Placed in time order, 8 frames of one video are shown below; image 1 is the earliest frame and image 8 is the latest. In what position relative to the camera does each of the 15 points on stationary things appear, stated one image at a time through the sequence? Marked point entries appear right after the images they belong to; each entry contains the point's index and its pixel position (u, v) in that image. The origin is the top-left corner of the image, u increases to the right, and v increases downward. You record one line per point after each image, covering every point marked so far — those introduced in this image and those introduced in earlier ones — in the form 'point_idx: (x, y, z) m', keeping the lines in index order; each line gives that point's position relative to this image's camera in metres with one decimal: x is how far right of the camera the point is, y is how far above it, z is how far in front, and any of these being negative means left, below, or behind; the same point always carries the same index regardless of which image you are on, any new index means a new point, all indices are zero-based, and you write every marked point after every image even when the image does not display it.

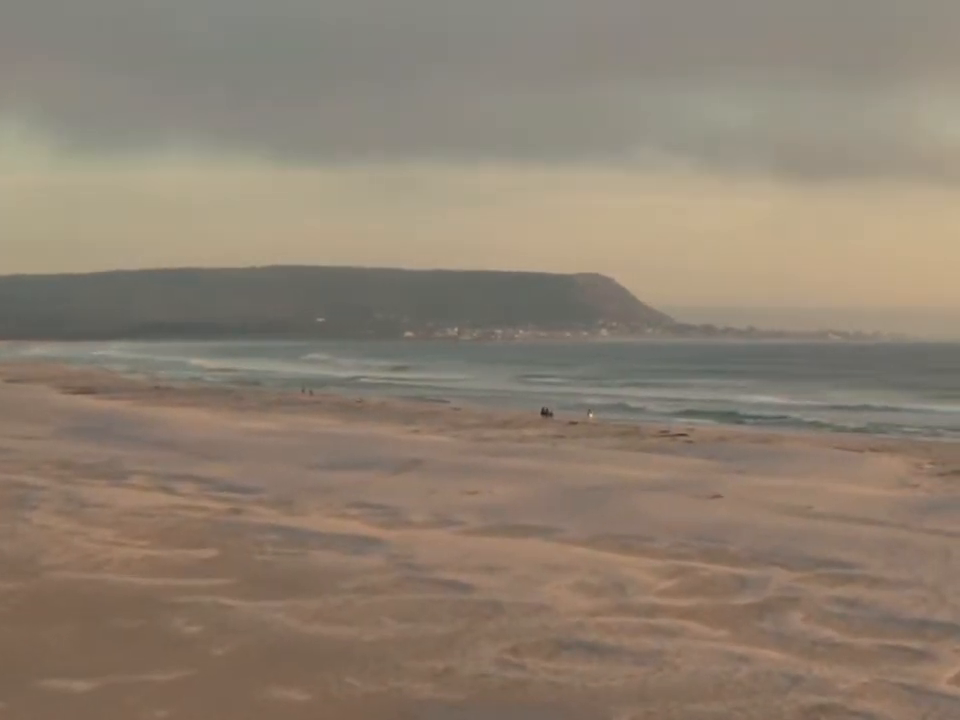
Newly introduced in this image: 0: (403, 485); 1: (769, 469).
0: (-1.1, -1.7, +14.3) m
1: (+3.3, -1.3, +12.5) m
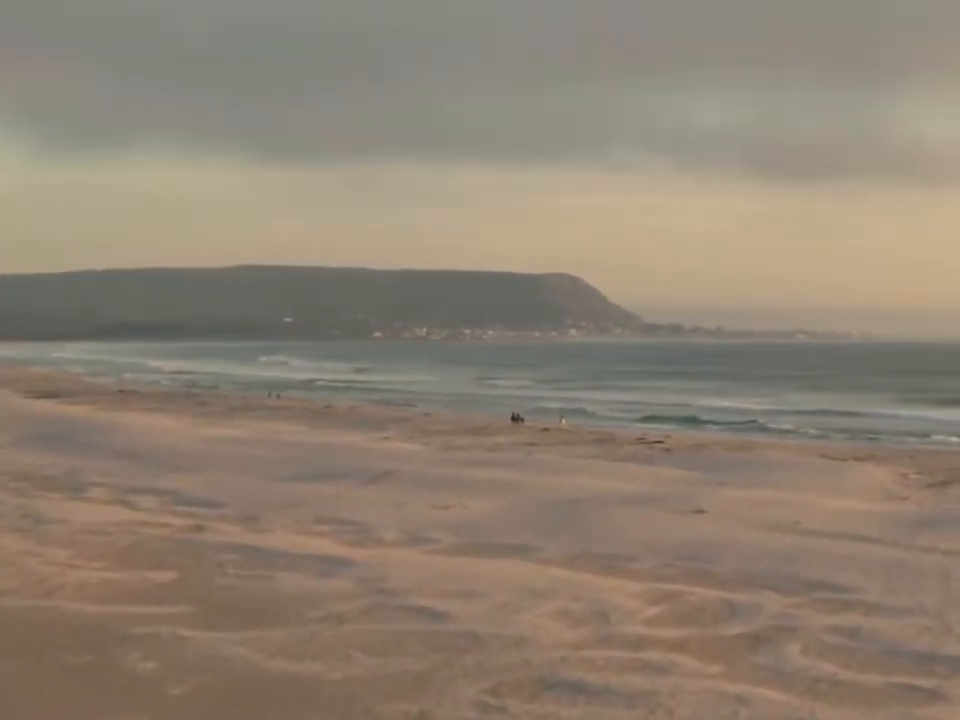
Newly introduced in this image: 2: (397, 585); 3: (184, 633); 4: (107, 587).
0: (-1.4, -1.8, +13.8) m
1: (+3.0, -1.4, +12.1) m
2: (-0.7, -1.9, +8.8) m
3: (-2.3, -2.1, +8.1) m
4: (-3.6, -2.2, +10.1) m
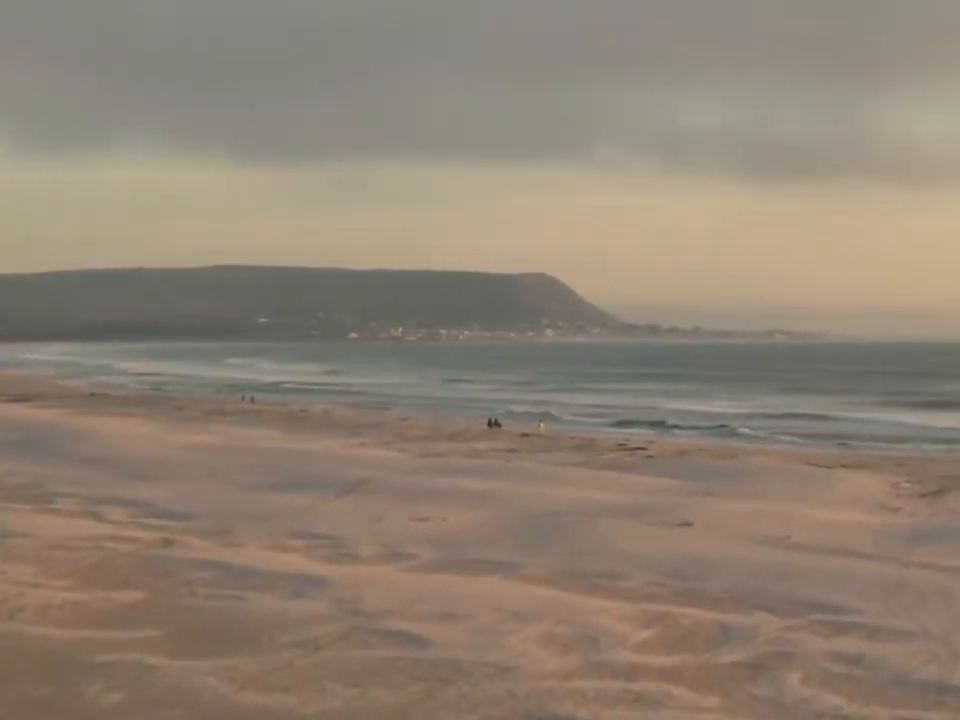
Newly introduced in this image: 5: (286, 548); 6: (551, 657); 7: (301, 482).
0: (-1.7, -1.9, +13.4) m
1: (+2.8, -1.5, +11.8) m
2: (-0.9, -2.0, +8.5) m
3: (-2.5, -2.2, +7.7) m
4: (-3.8, -2.3, +9.7) m
5: (-2.1, -2.1, +11.6) m
6: (+0.5, -1.9, +6.7) m
7: (-2.9, -2.0, +16.8) m
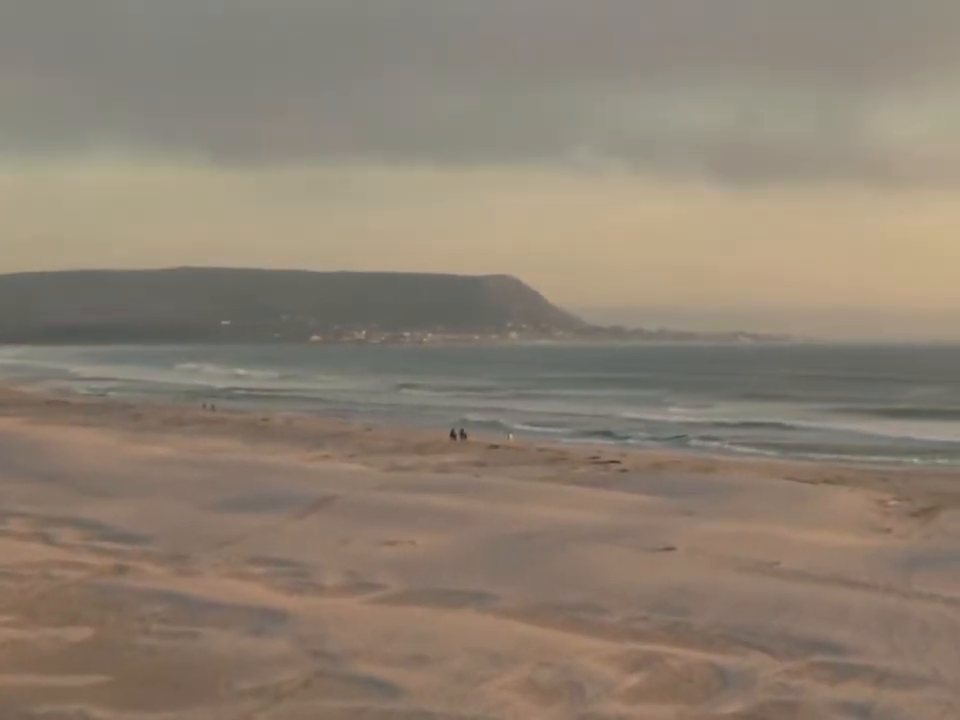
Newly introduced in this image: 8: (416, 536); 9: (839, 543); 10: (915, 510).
0: (-2.1, -2.1, +12.8) m
1: (+2.4, -1.6, +11.3) m
2: (-1.1, -2.2, +7.9) m
3: (-2.6, -2.4, +7.1) m
4: (-4.0, -2.5, +9.0) m
5: (-2.5, -2.3, +10.9) m
6: (+0.3, -2.1, +6.1) m
7: (-3.4, -2.2, +16.1) m
8: (-0.7, -2.0, +11.6) m
9: (+3.1, -1.6, +9.0) m
10: (+4.2, -1.4, +10.0) m
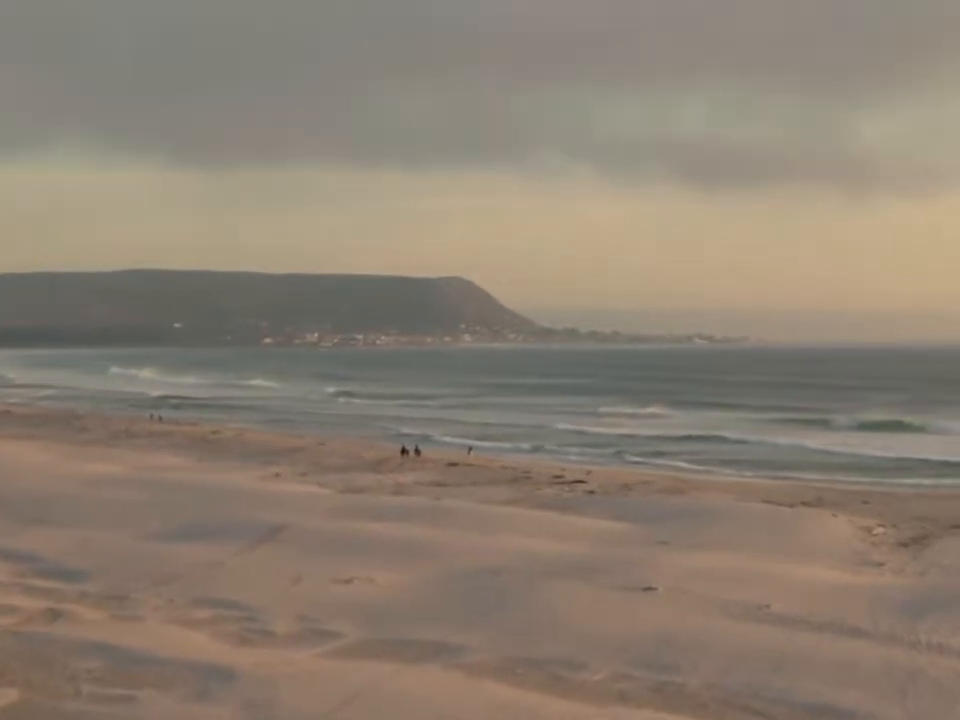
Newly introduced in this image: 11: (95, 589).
0: (-2.5, -2.4, +11.9) m
1: (+2.1, -1.8, +10.7) m
2: (-1.3, -2.4, +7.1) m
3: (-2.8, -2.7, +6.2) m
4: (-4.3, -2.8, +8.0) m
5: (-2.8, -2.6, +10.1) m
6: (+0.2, -2.3, +5.4) m
7: (-4.0, -2.5, +15.2) m
8: (-1.1, -2.2, +10.8) m
9: (+2.8, -1.8, +8.4) m
10: (+3.9, -1.6, +9.5) m
11: (-4.5, -2.7, +12.2) m
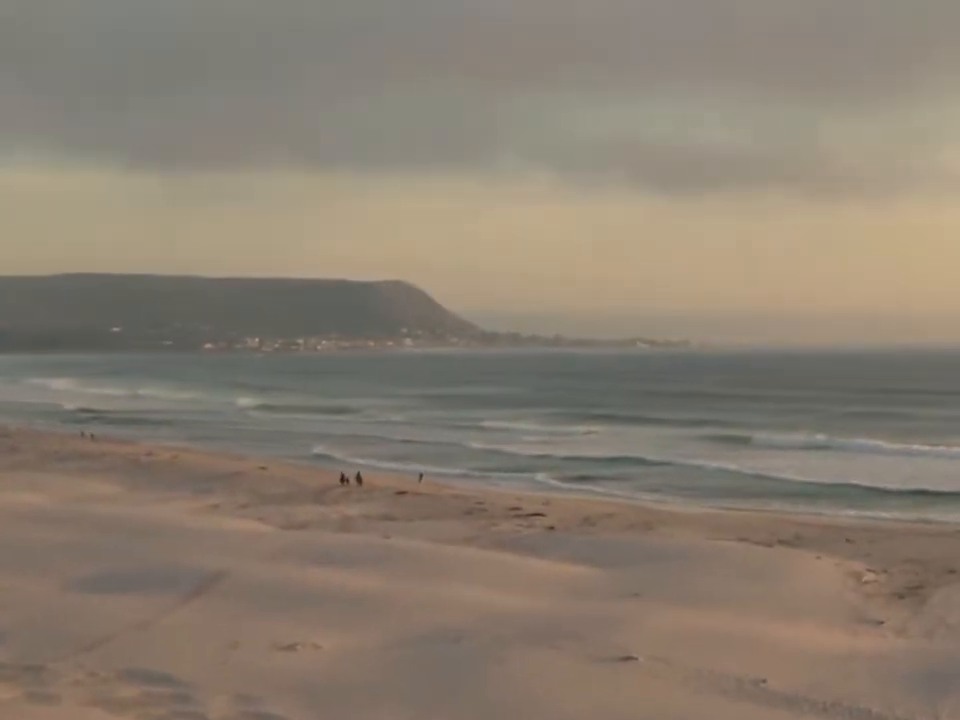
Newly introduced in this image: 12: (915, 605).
0: (-3.0, -2.8, +10.8) m
1: (+1.6, -2.1, +9.9) m
2: (-1.5, -2.8, +6.0) m
3: (-2.9, -3.1, +5.1) m
4: (-4.5, -3.2, +6.8) m
5: (-3.2, -3.0, +9.0) m
6: (+0.1, -2.6, +4.5) m
7: (-4.6, -2.9, +14.0) m
8: (-1.5, -2.6, +9.8) m
9: (+2.5, -2.1, +7.6) m
10: (+3.5, -1.9, +8.7) m
11: (-5.0, -3.2, +11.0) m
12: (+3.5, -2.0, +8.4) m
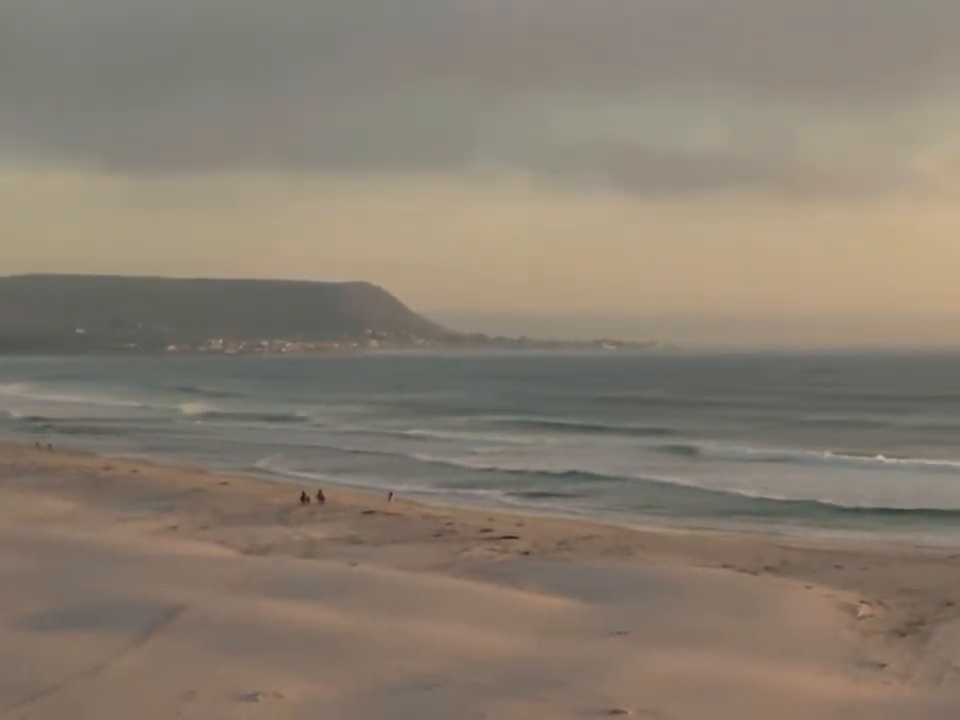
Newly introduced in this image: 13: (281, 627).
0: (-3.2, -3.1, +10.1) m
1: (+1.4, -2.3, +9.3) m
2: (-1.6, -3.0, +5.4) m
3: (-3.0, -3.4, +4.4) m
4: (-4.7, -3.5, +6.1) m
5: (-3.4, -3.2, +8.3) m
6: (0.0, -2.9, +3.9) m
7: (-5.0, -3.2, +13.3) m
8: (-1.7, -2.9, +9.1) m
9: (+2.4, -2.3, +7.0) m
10: (+3.3, -2.1, +8.2) m
11: (-5.3, -3.4, +10.2) m
12: (+3.3, -2.1, +7.9) m
13: (-2.1, -2.8, +11.0) m
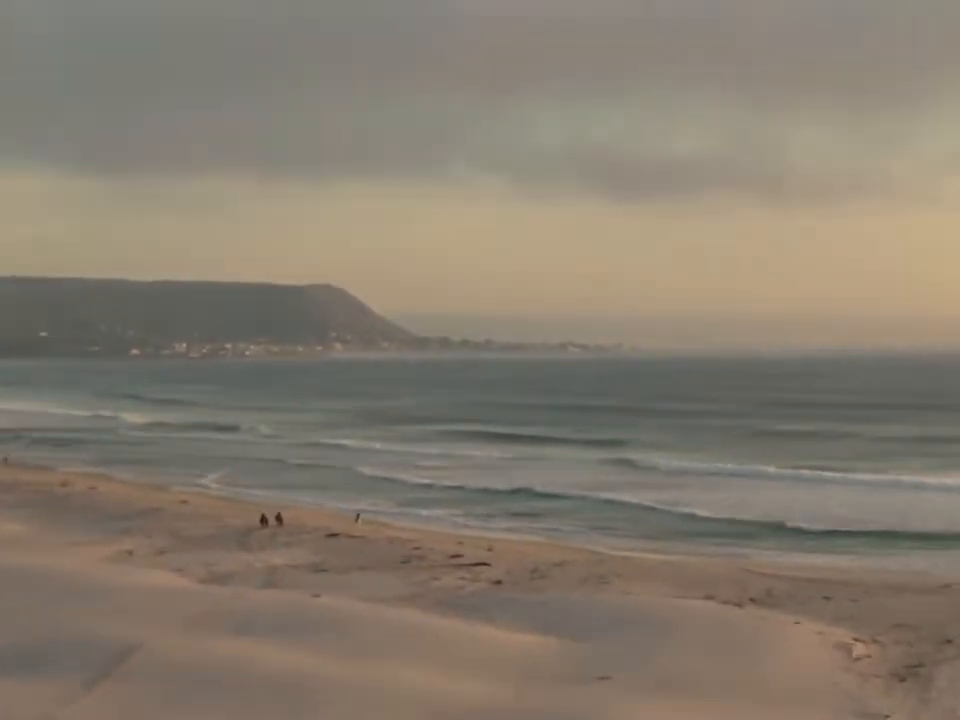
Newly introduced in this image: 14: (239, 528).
0: (-3.5, -3.4, +9.4) m
1: (+1.2, -2.6, +8.8) m
2: (-1.7, -3.3, +4.7) m
3: (-3.1, -3.6, +3.7) m
4: (-4.8, -3.8, +5.3) m
5: (-3.5, -3.5, +7.5) m
6: (0.0, -3.1, +3.3) m
7: (-5.3, -3.5, +12.5) m
8: (-2.0, -3.1, +8.5) m
9: (+2.2, -2.5, +6.5) m
10: (+3.1, -2.3, +7.8) m
11: (-5.5, -3.8, +9.5) m
12: (+3.1, -2.3, +7.4) m
13: (-2.4, -3.1, +10.3) m
14: (-4.4, -3.1, +20.1) m
